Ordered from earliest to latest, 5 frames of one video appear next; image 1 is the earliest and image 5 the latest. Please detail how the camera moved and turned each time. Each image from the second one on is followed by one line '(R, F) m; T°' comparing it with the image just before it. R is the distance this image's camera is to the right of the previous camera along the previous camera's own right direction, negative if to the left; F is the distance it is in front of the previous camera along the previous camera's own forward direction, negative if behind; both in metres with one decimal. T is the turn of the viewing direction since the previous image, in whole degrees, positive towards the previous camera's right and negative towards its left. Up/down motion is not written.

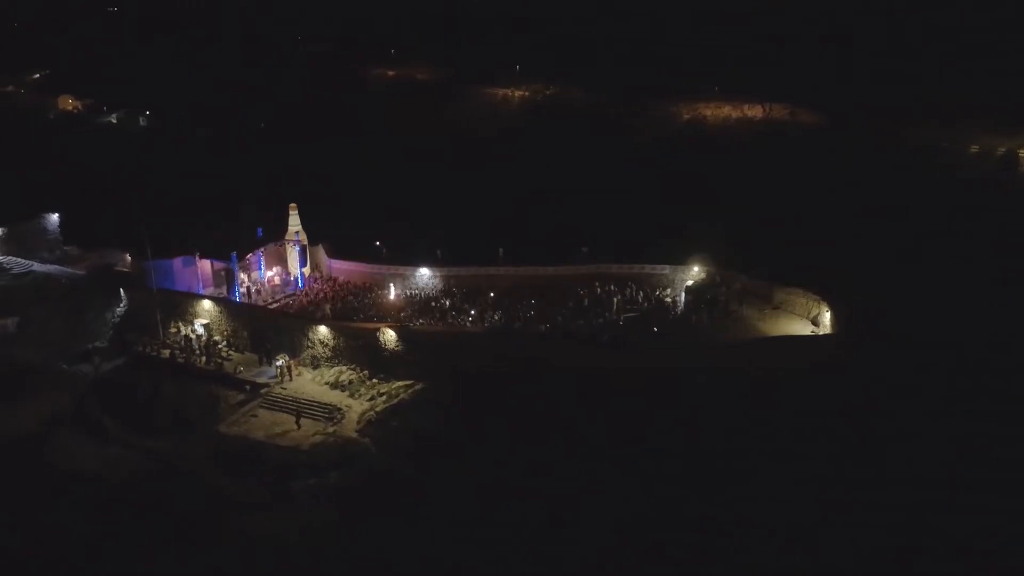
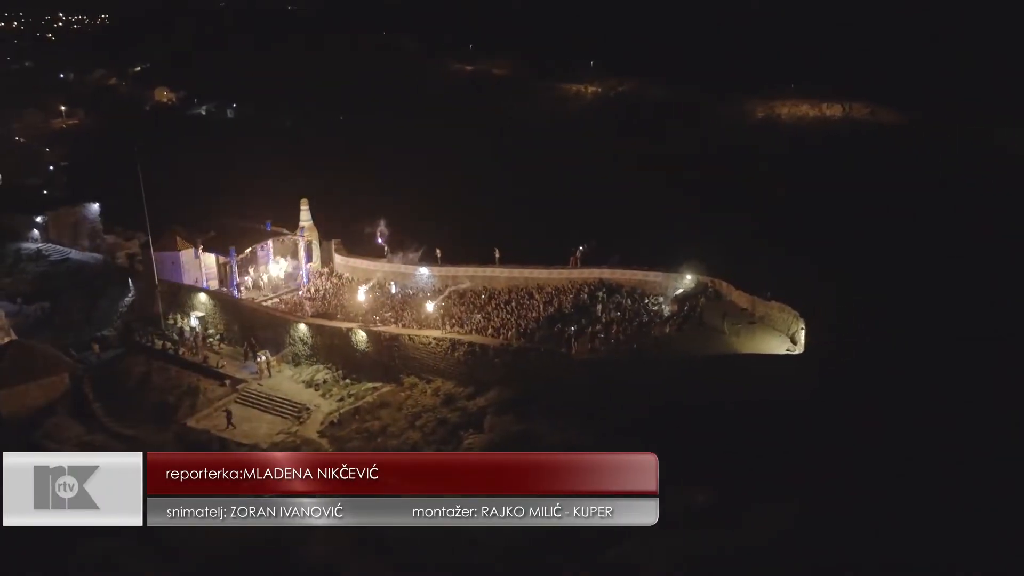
(+1.4, +0.4) m; -4°
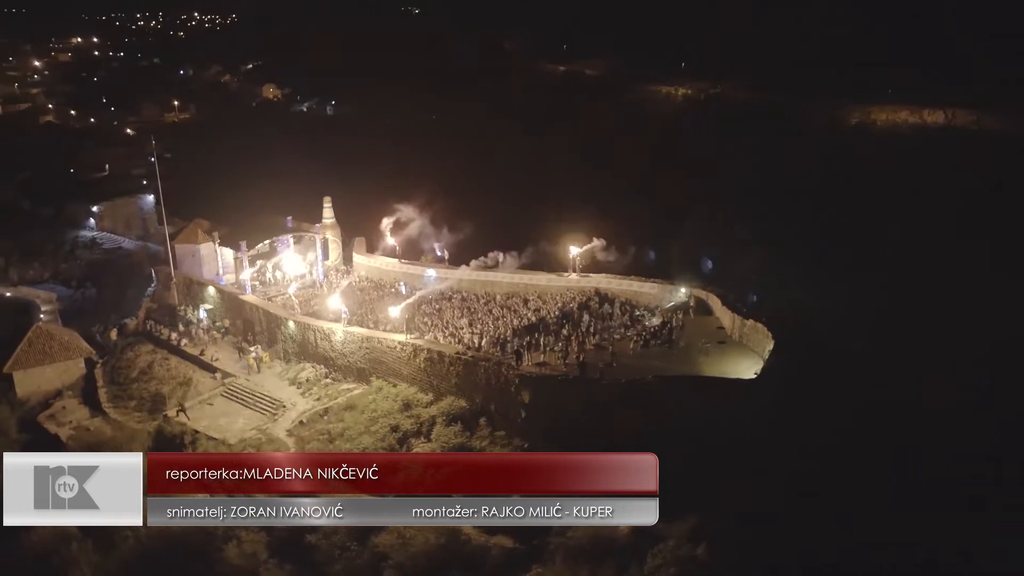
(+1.6, +0.4) m; -6°
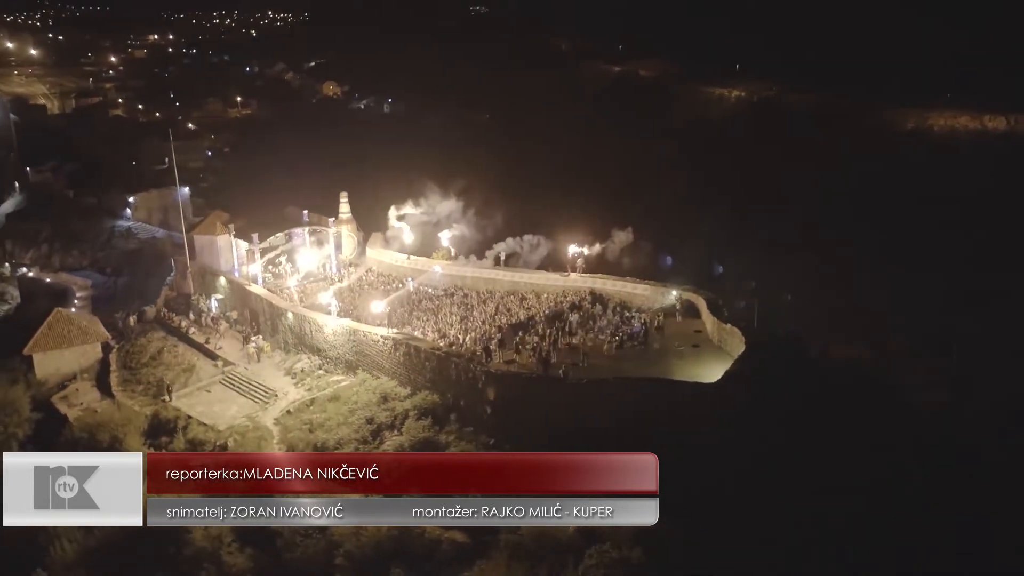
(+1.0, 0.0) m; -4°
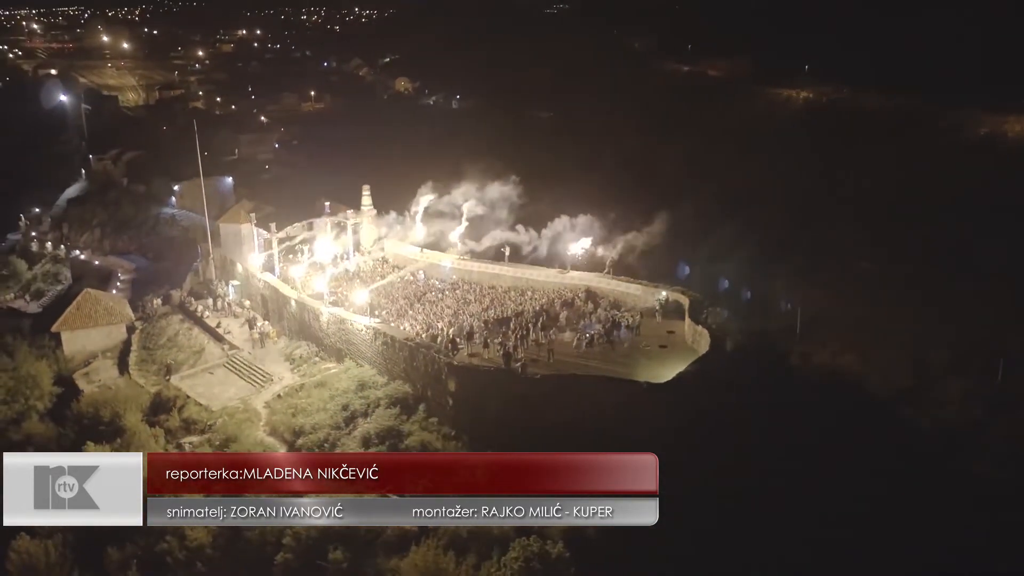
(+1.2, -0.1) m; -4°
